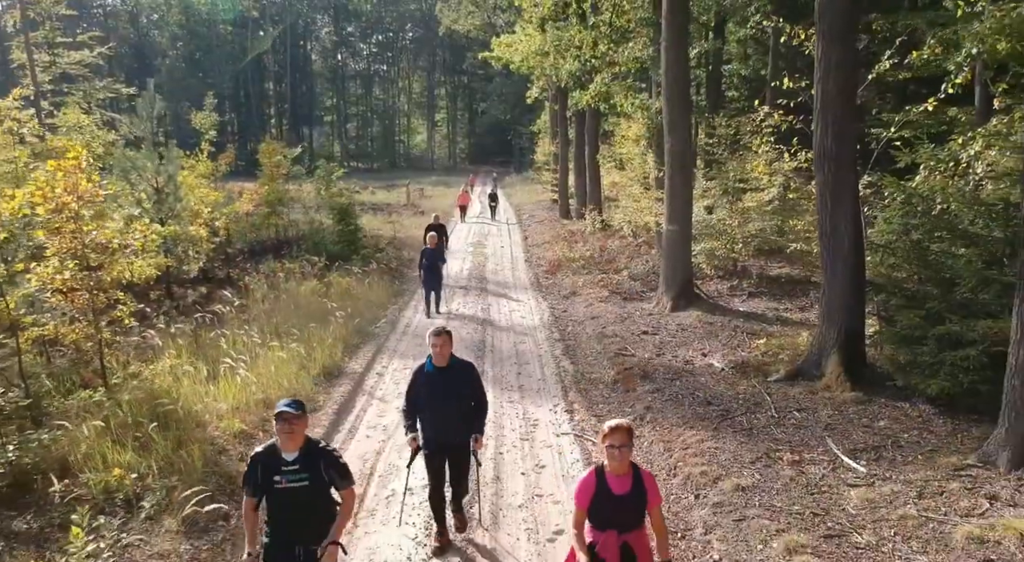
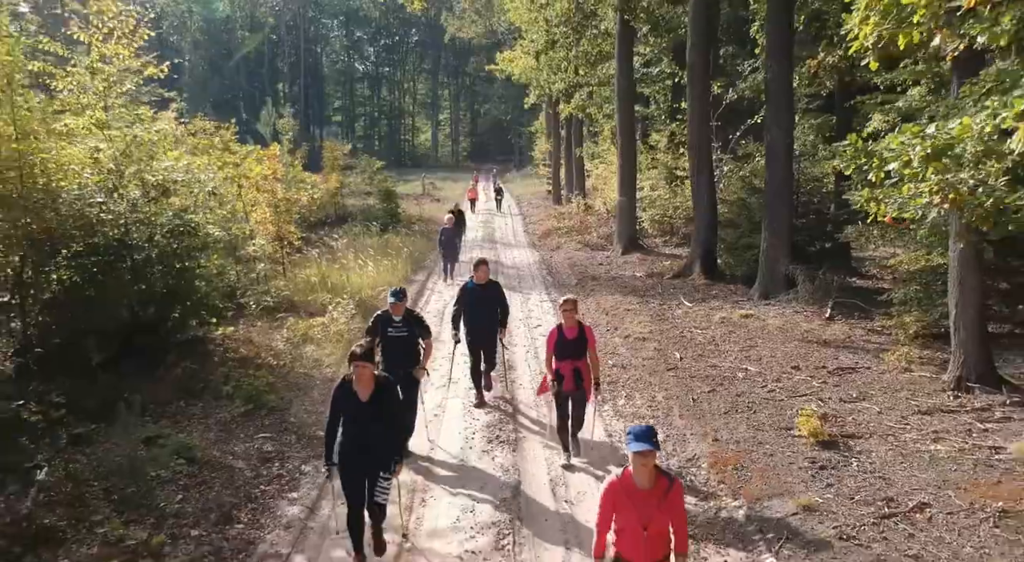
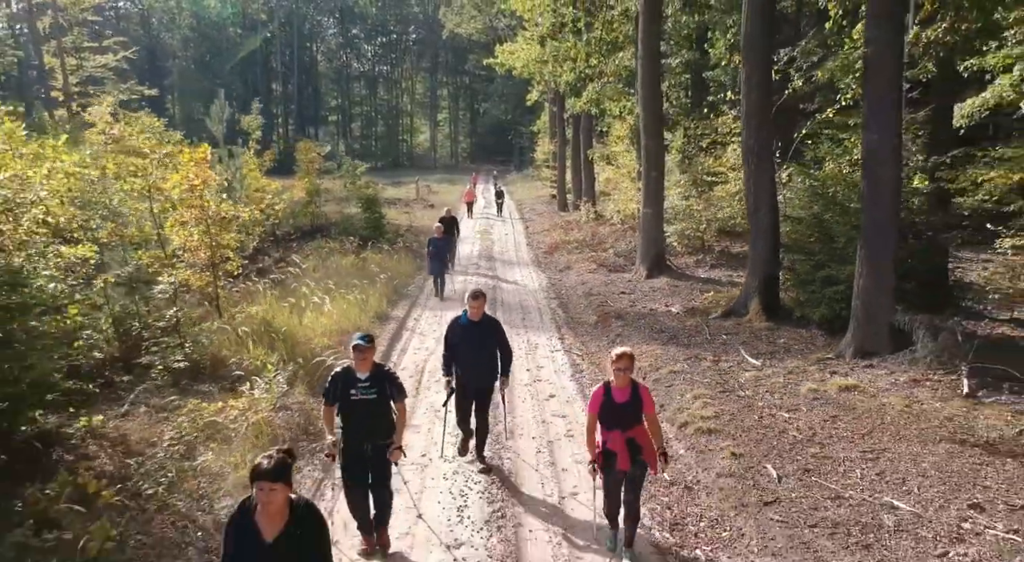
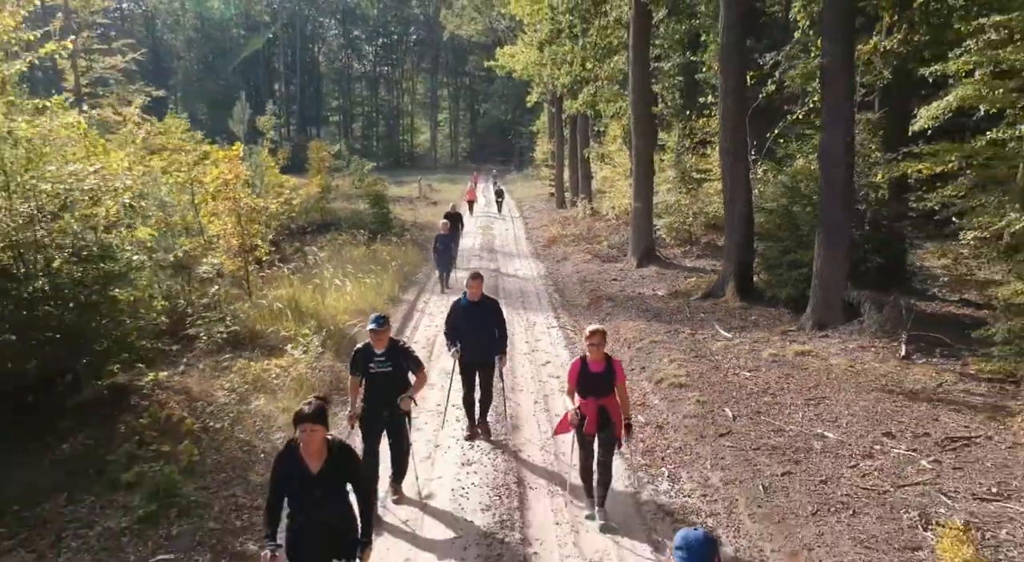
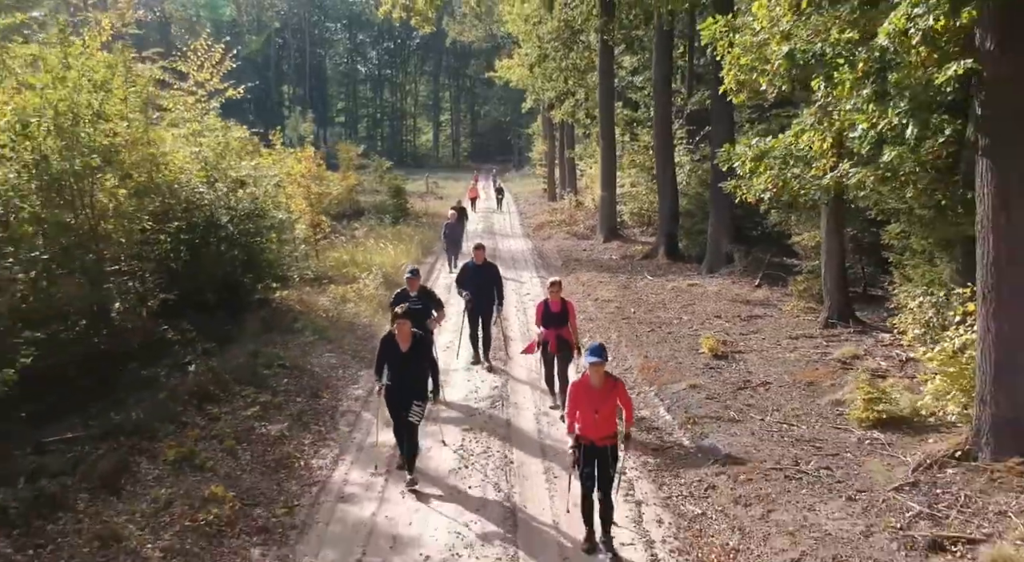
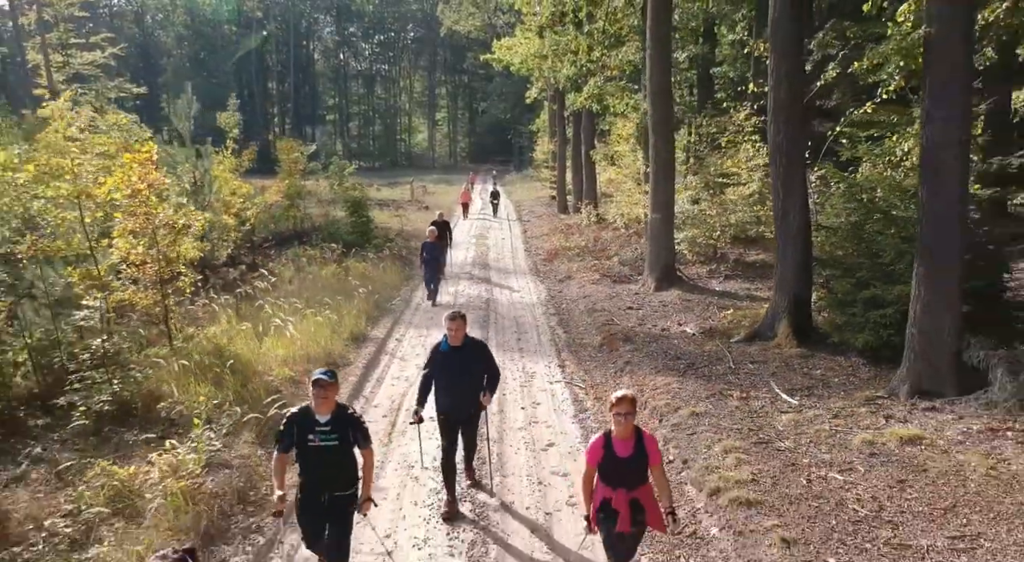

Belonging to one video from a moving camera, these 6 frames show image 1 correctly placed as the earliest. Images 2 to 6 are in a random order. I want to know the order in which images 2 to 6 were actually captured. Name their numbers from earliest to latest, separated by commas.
6, 3, 4, 2, 5
